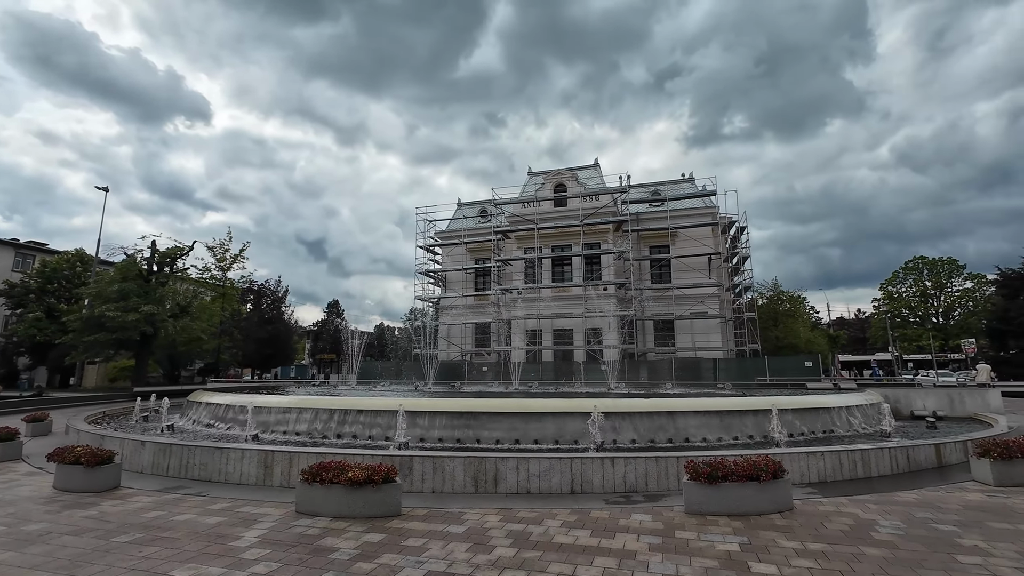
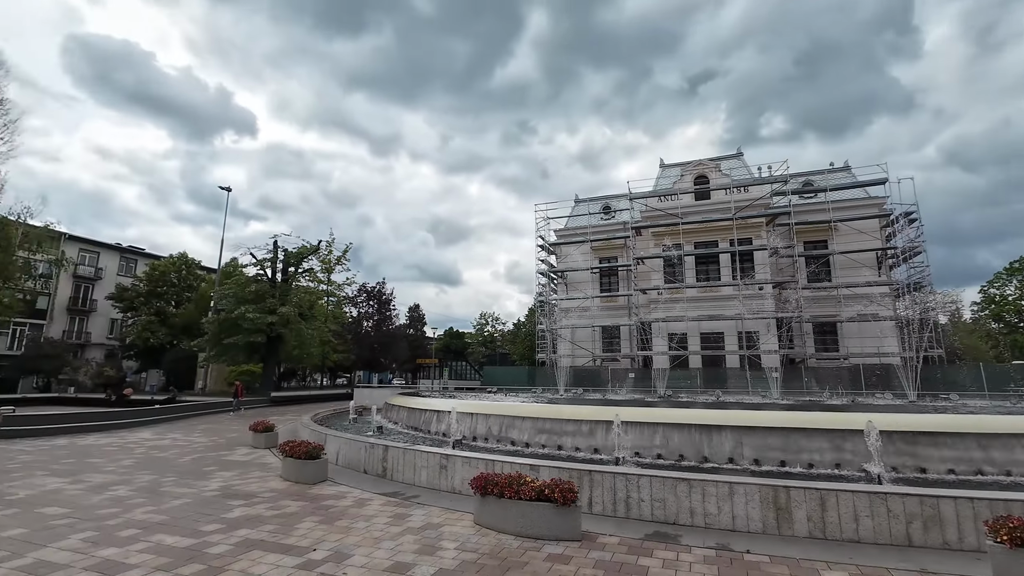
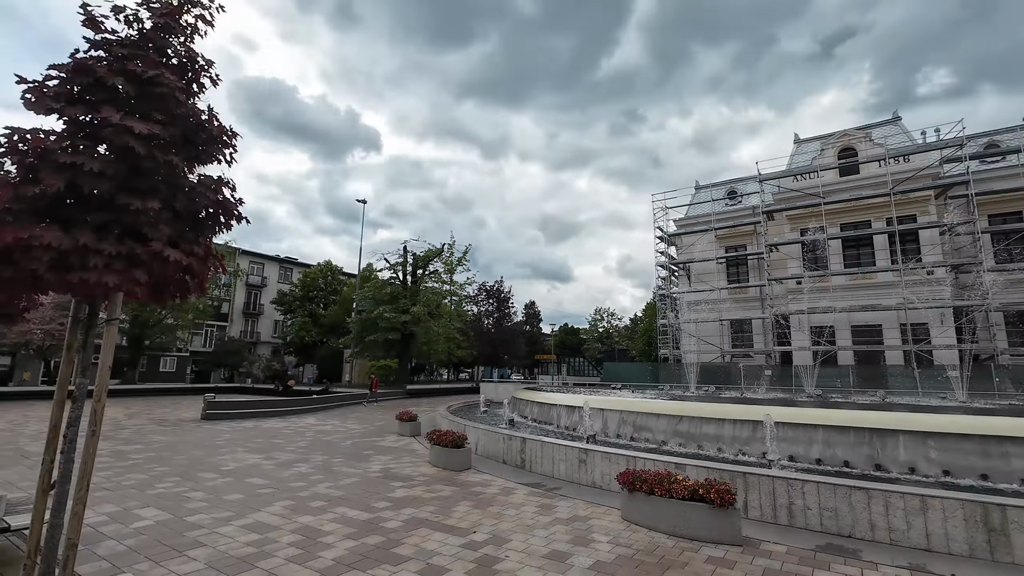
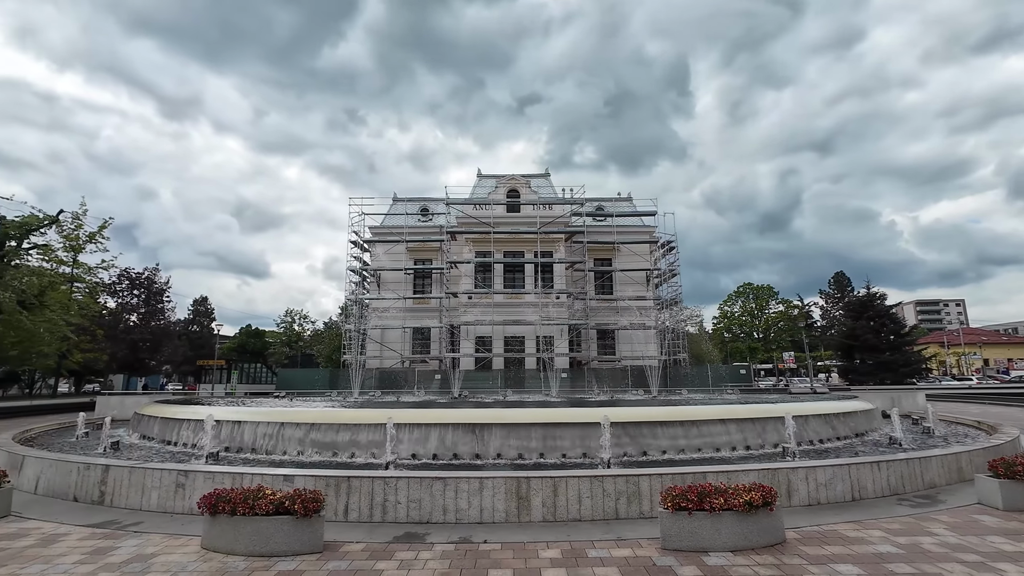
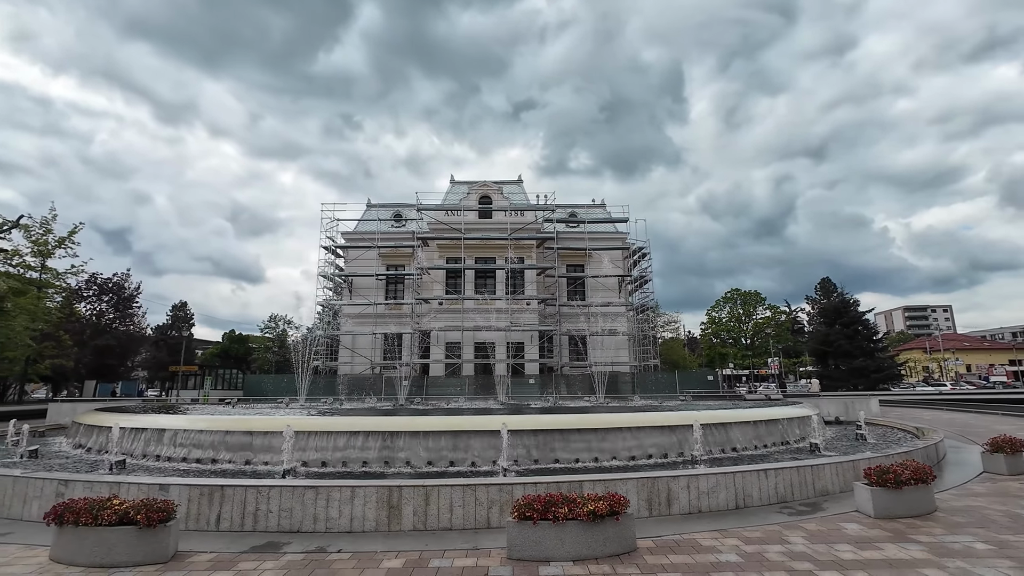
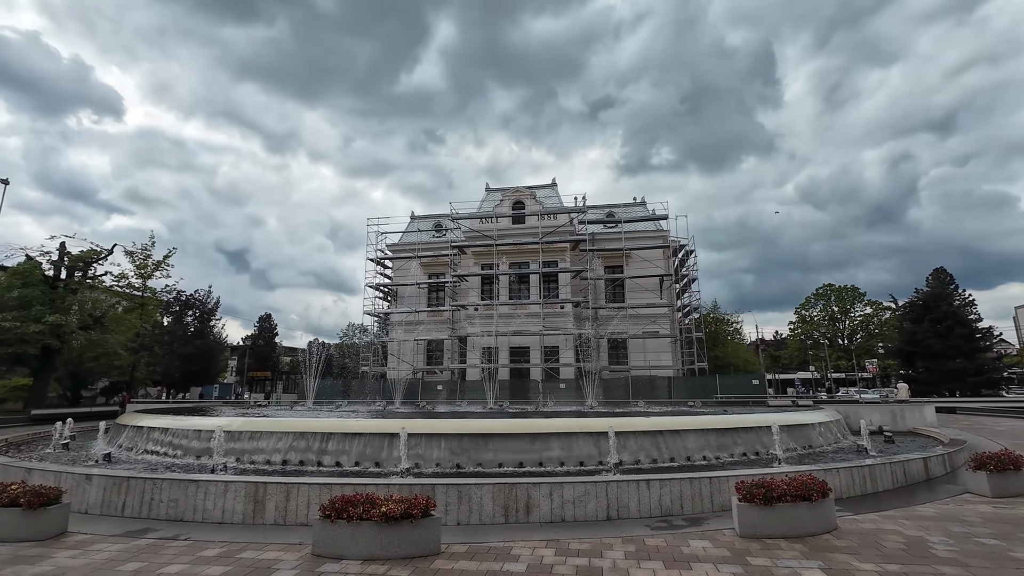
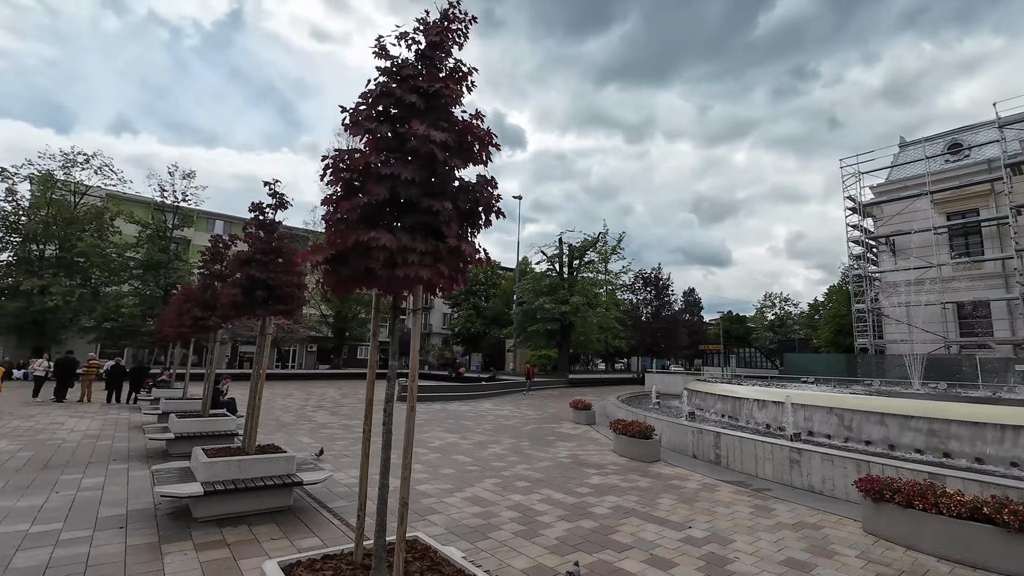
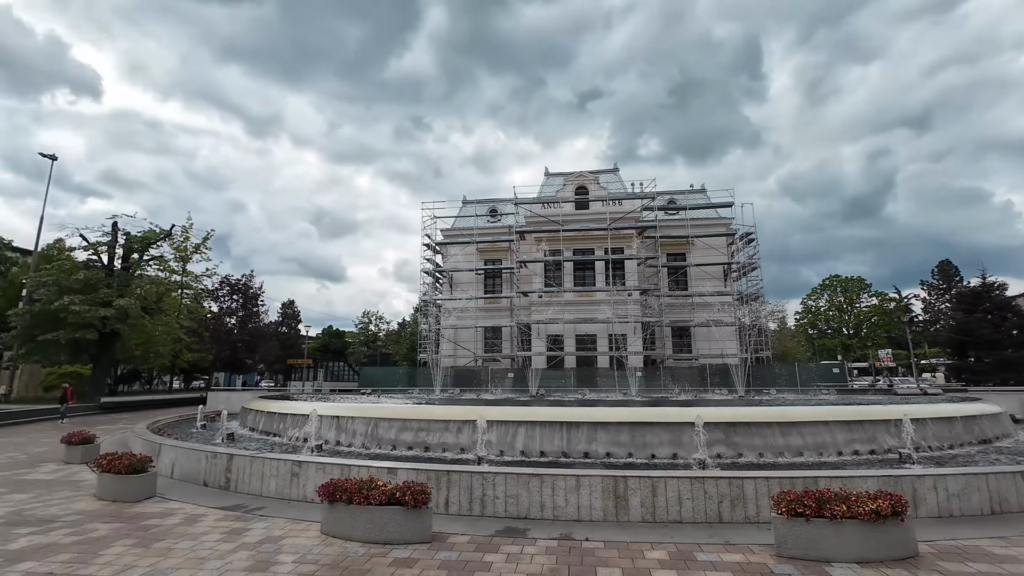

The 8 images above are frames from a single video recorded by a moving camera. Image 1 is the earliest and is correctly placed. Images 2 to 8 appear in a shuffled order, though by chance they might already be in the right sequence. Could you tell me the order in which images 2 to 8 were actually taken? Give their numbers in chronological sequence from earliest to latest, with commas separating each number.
6, 5, 4, 8, 2, 3, 7
